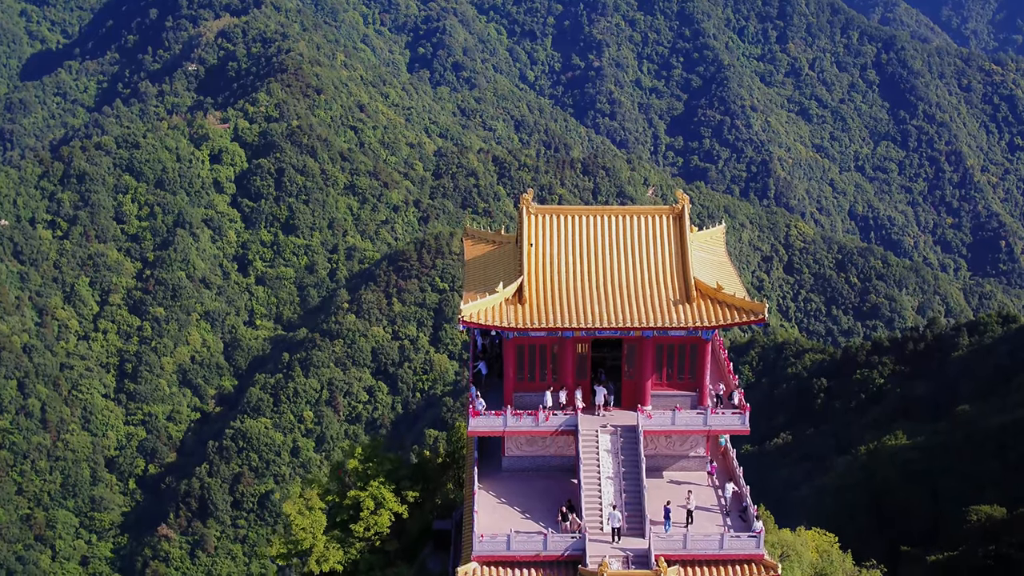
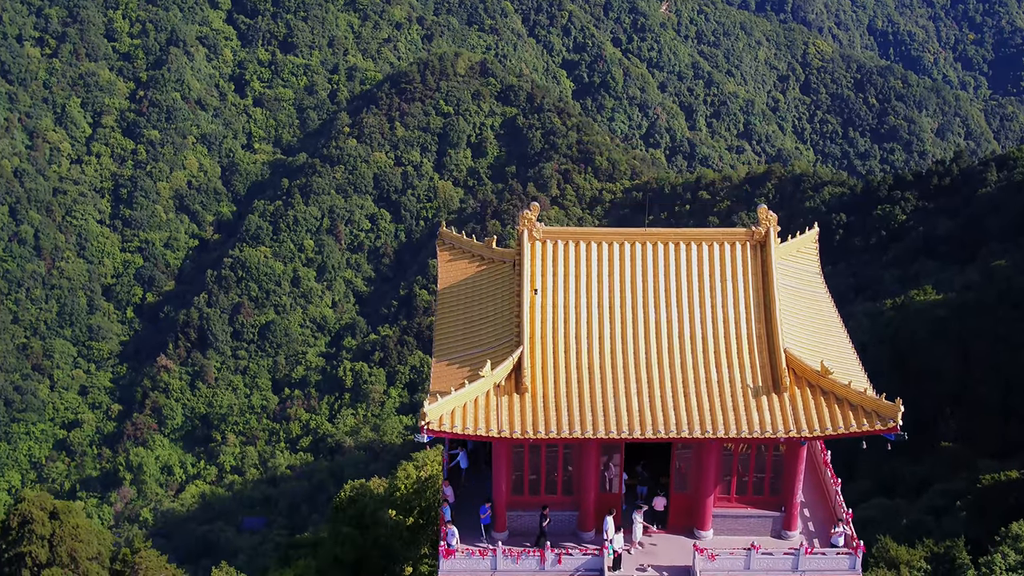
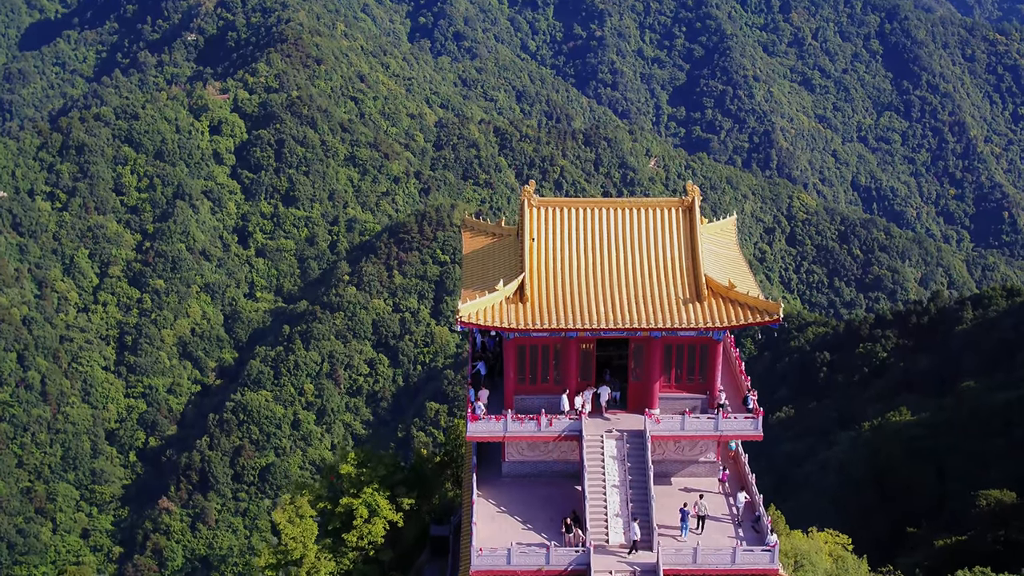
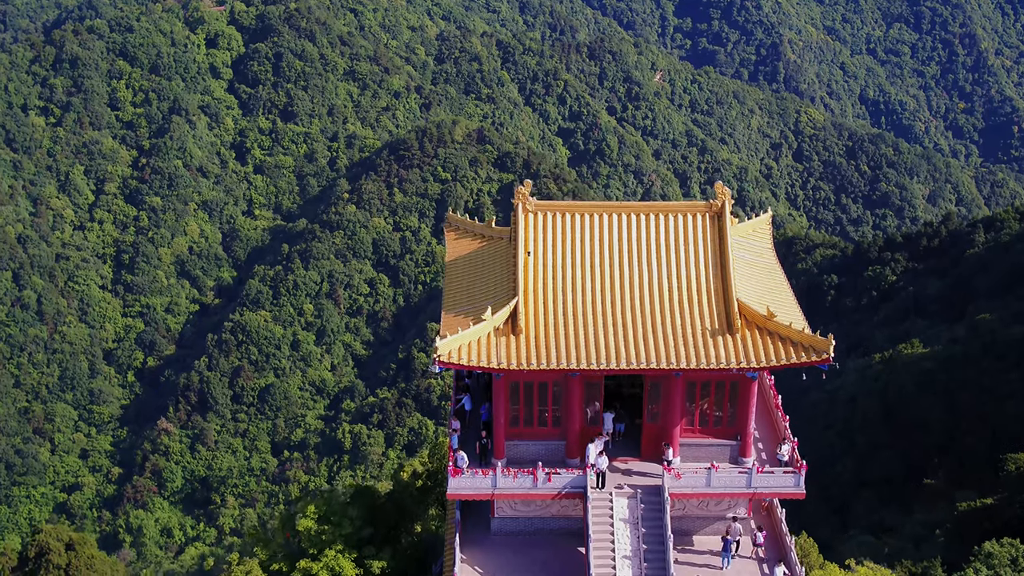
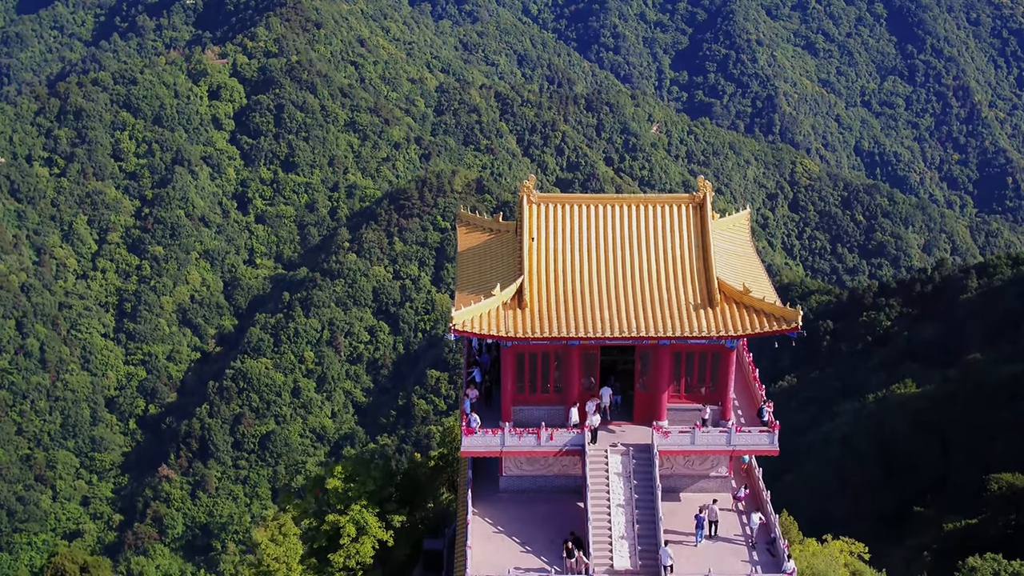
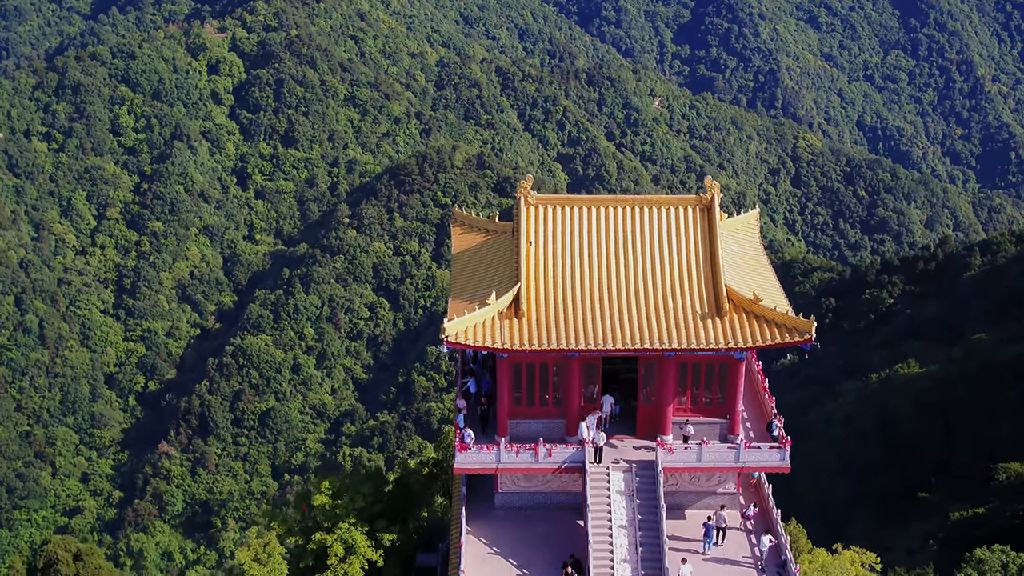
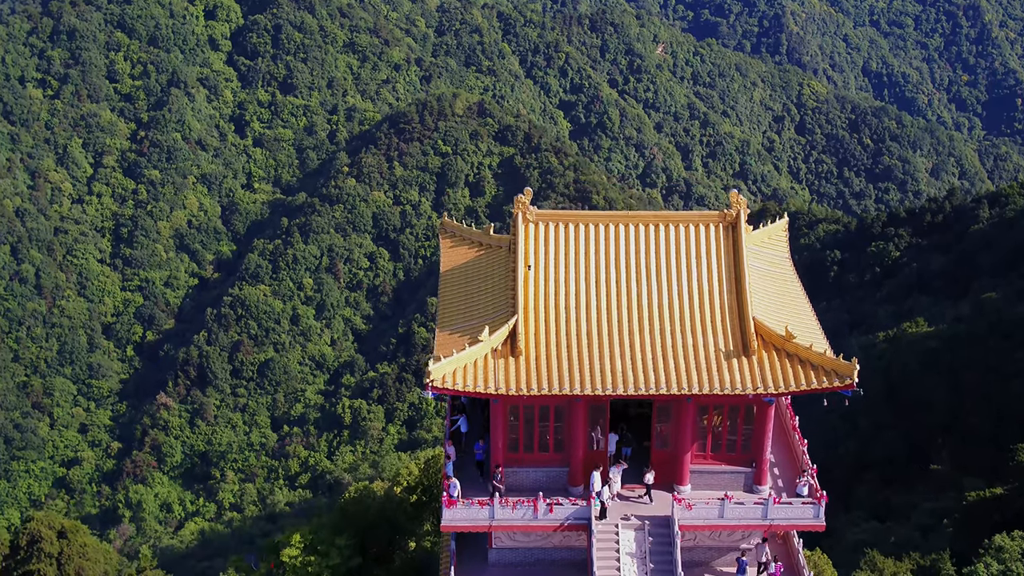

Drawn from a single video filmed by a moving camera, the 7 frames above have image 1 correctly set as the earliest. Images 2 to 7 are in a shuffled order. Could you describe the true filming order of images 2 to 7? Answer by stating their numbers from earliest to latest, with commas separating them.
3, 5, 6, 4, 7, 2
